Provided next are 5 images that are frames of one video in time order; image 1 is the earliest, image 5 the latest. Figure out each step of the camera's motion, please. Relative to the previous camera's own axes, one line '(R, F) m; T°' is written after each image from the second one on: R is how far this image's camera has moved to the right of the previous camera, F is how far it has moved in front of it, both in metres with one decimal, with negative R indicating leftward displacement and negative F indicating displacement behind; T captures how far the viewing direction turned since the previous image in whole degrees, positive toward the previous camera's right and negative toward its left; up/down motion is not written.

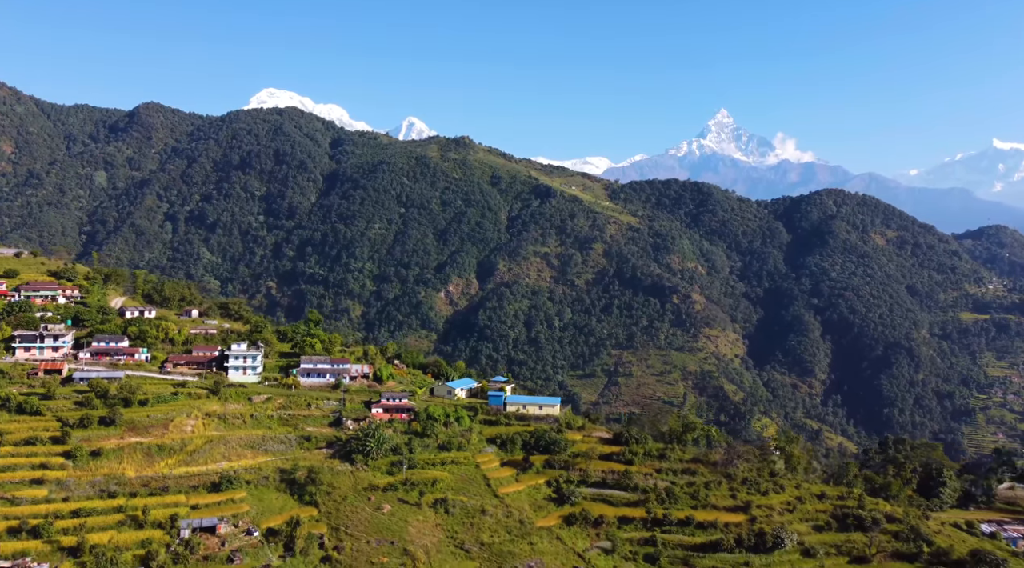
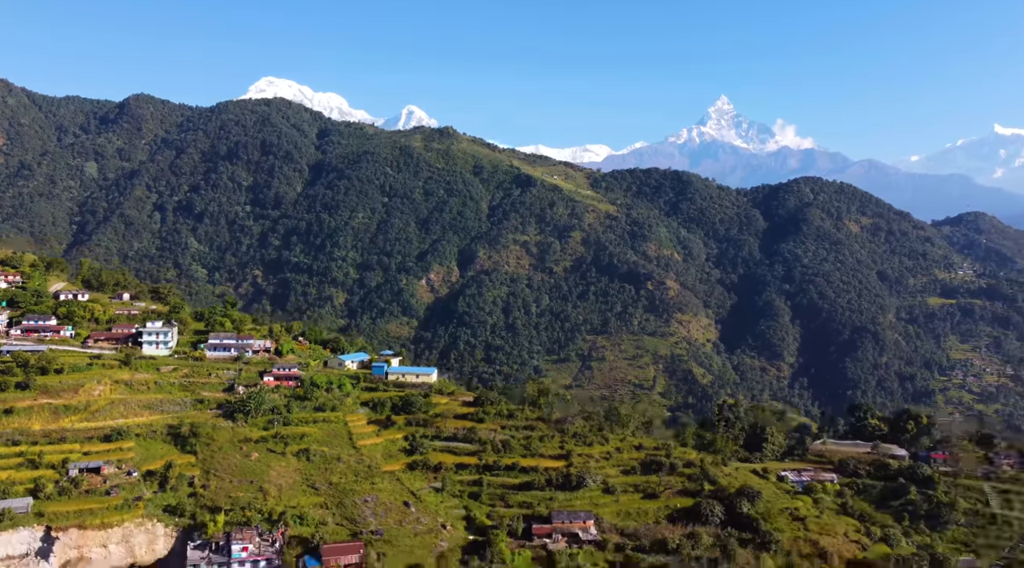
(+3.9, -4.1) m; 0°
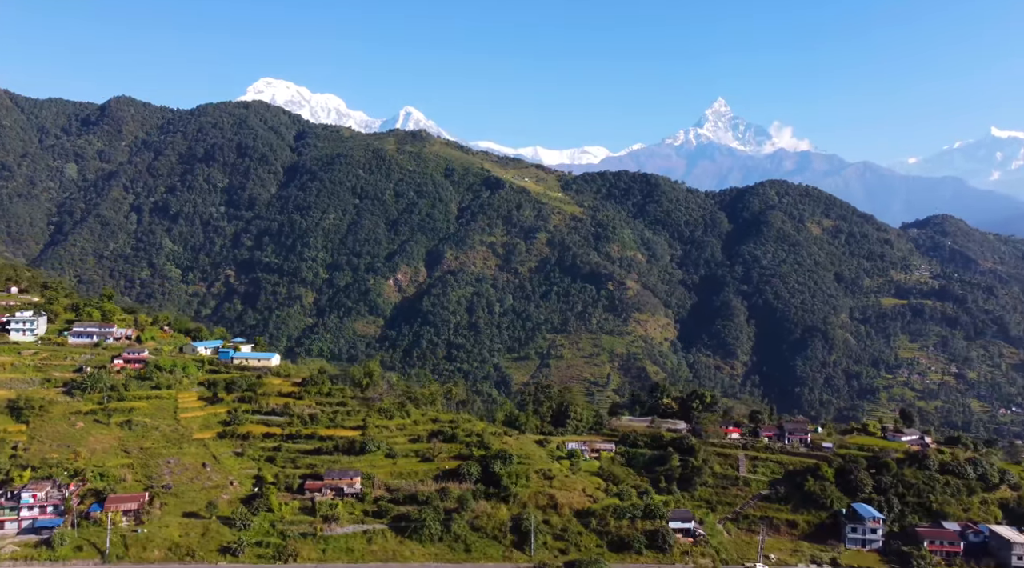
(+6.0, -4.0) m; 0°
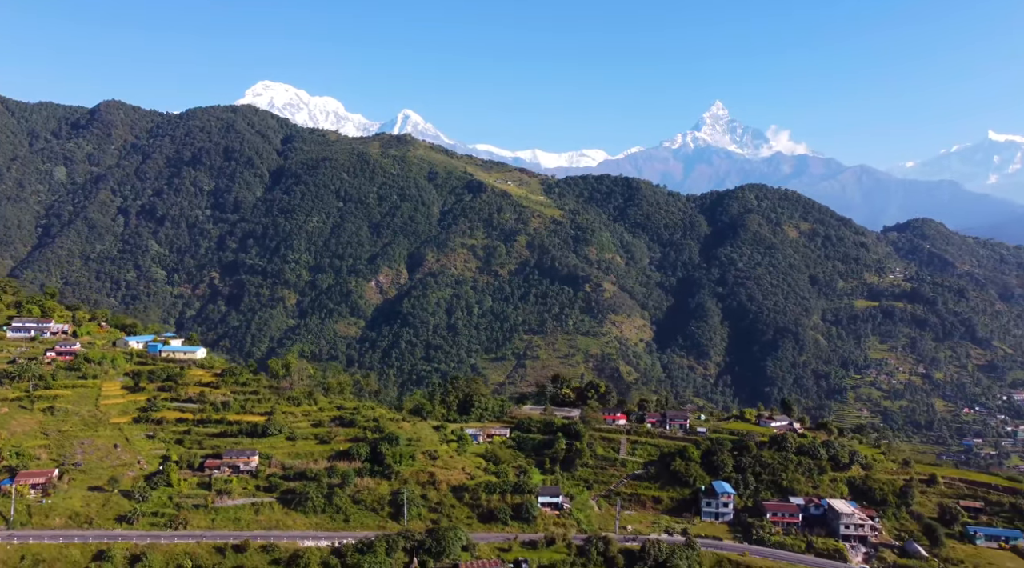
(+3.5, -2.8) m; 0°
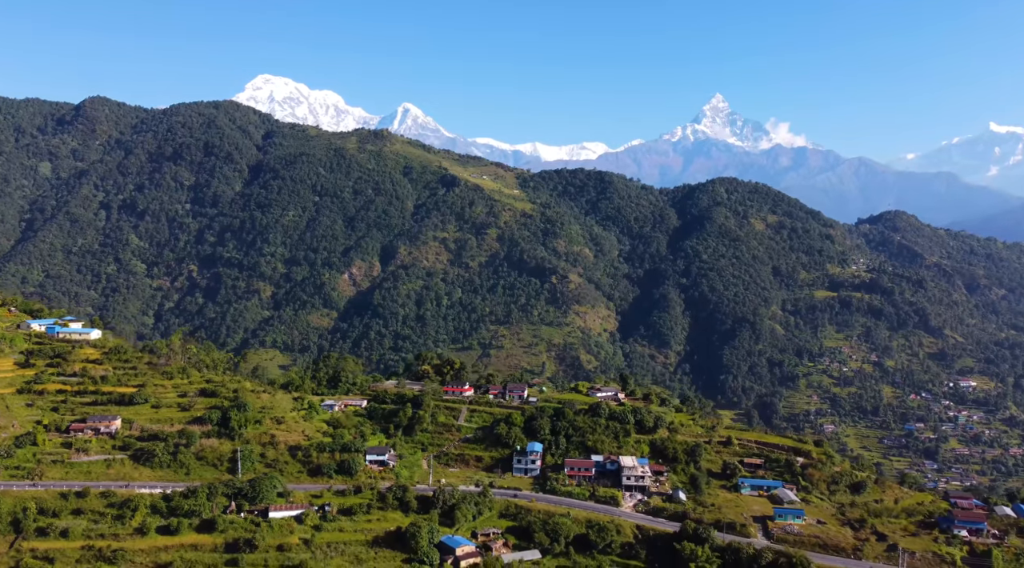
(+5.9, -4.3) m; 0°
